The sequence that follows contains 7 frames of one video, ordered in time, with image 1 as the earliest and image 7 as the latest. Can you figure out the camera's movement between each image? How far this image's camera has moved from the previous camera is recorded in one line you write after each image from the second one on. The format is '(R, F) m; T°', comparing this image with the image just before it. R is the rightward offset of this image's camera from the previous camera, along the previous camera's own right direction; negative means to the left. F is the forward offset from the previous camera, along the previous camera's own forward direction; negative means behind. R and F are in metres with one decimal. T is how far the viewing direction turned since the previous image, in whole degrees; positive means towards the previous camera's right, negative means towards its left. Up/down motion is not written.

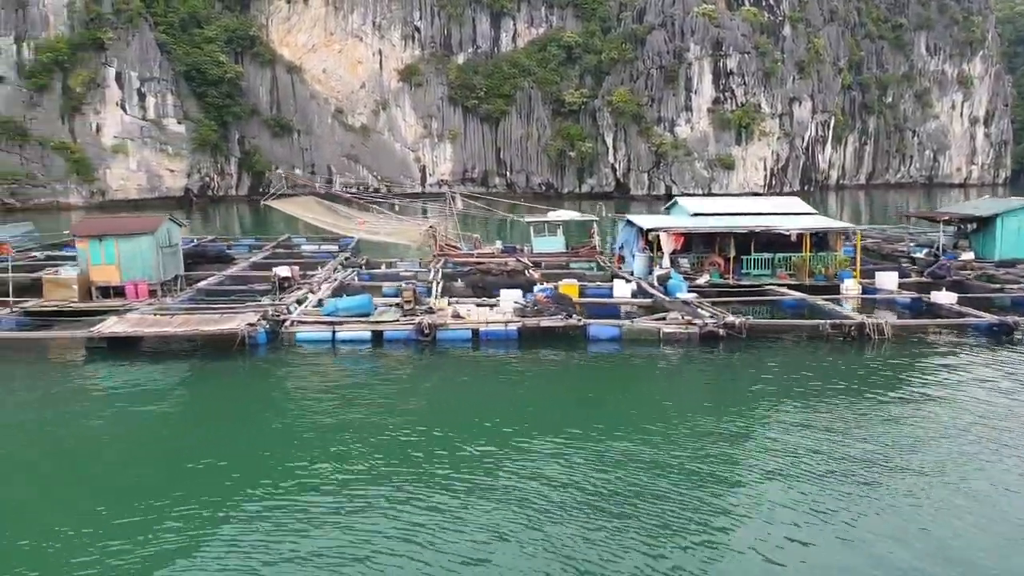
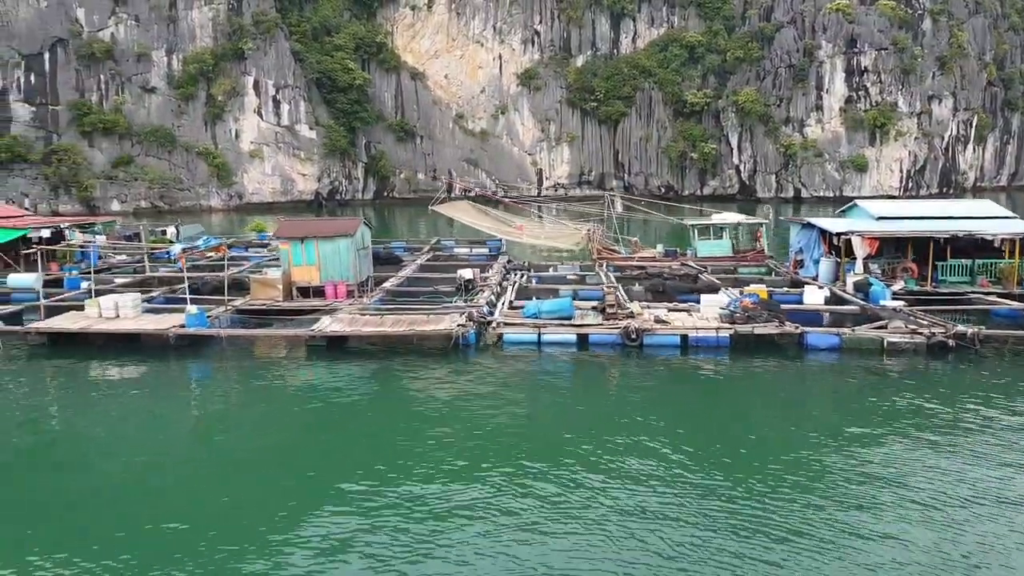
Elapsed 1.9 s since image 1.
(-1.6, +0.1) m; -7°
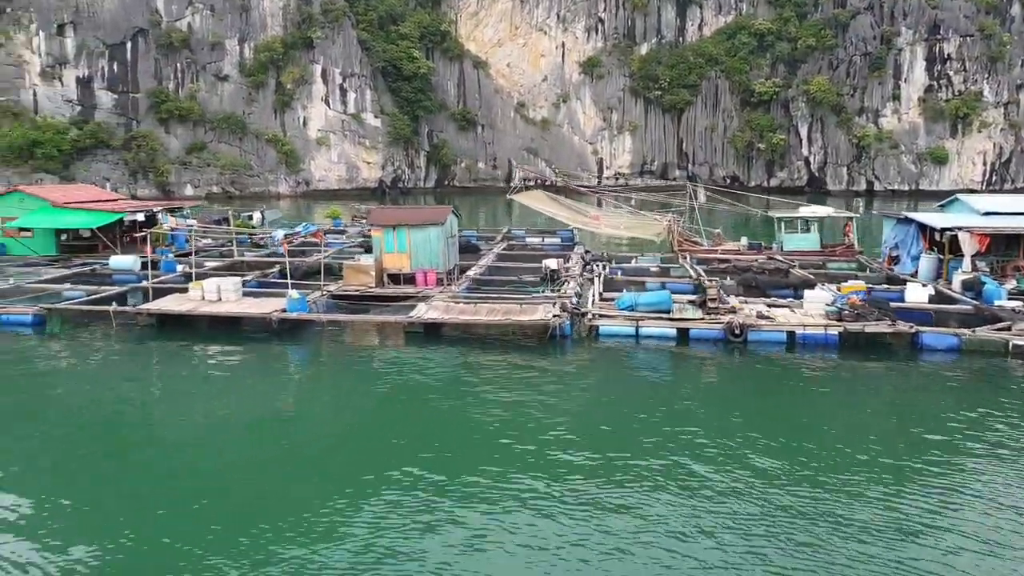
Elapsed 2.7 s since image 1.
(-0.7, +0.2) m; -4°
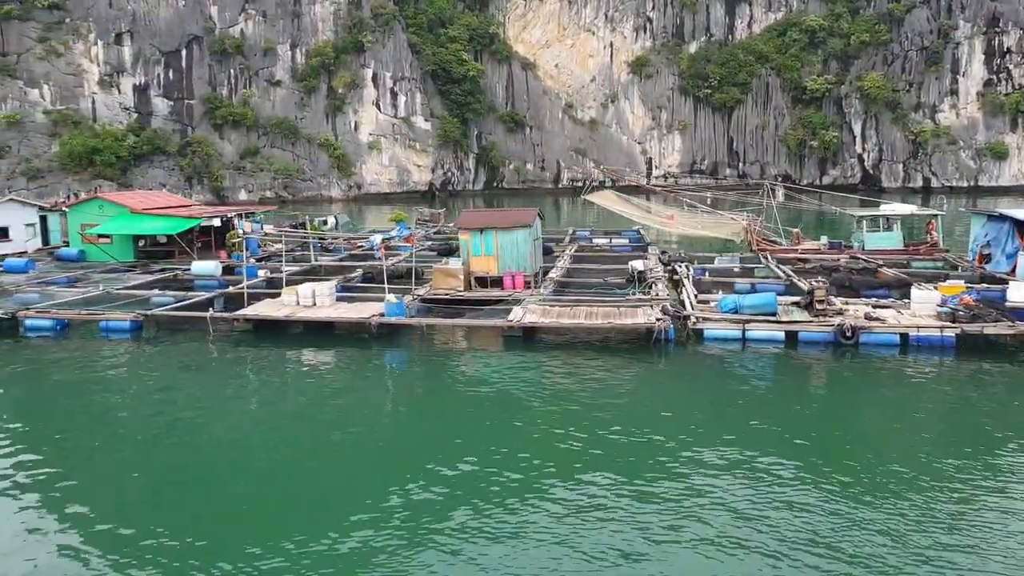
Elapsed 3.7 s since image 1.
(-0.9, +0.1) m; -3°
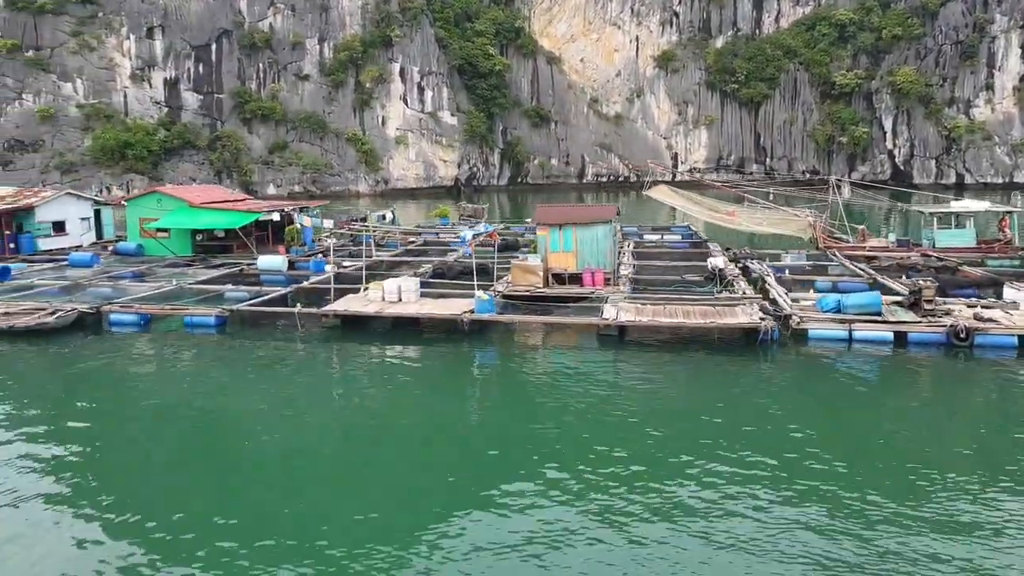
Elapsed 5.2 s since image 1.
(-1.2, +0.2) m; -1°
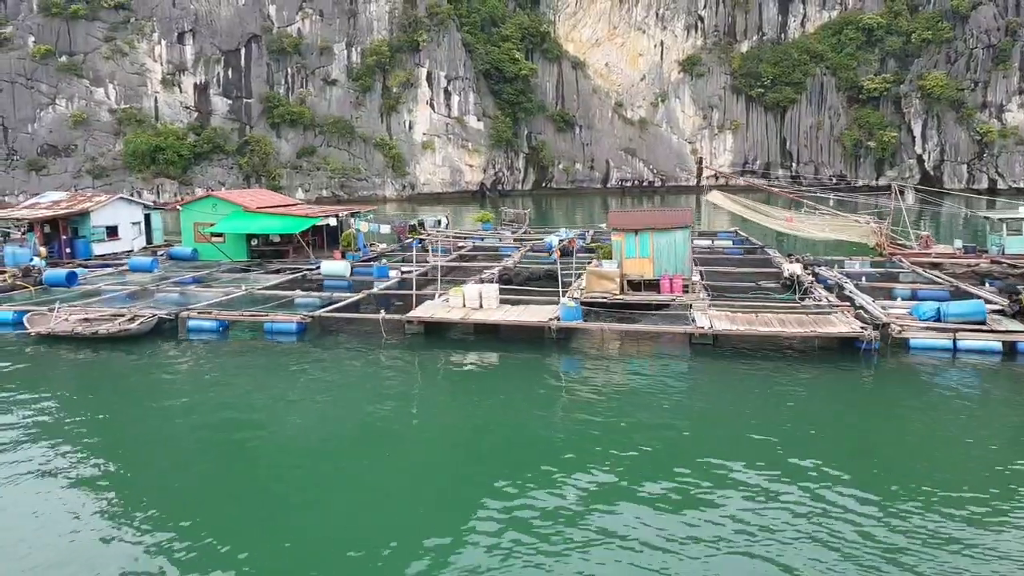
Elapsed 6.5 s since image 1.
(-1.1, +0.2) m; -1°
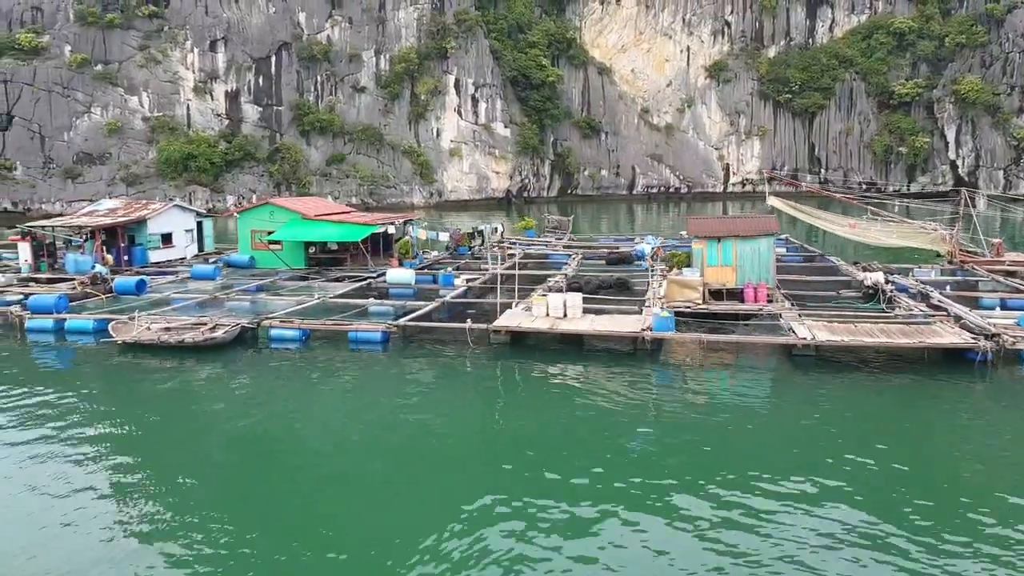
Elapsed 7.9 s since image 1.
(-1.1, +0.3) m; -1°
